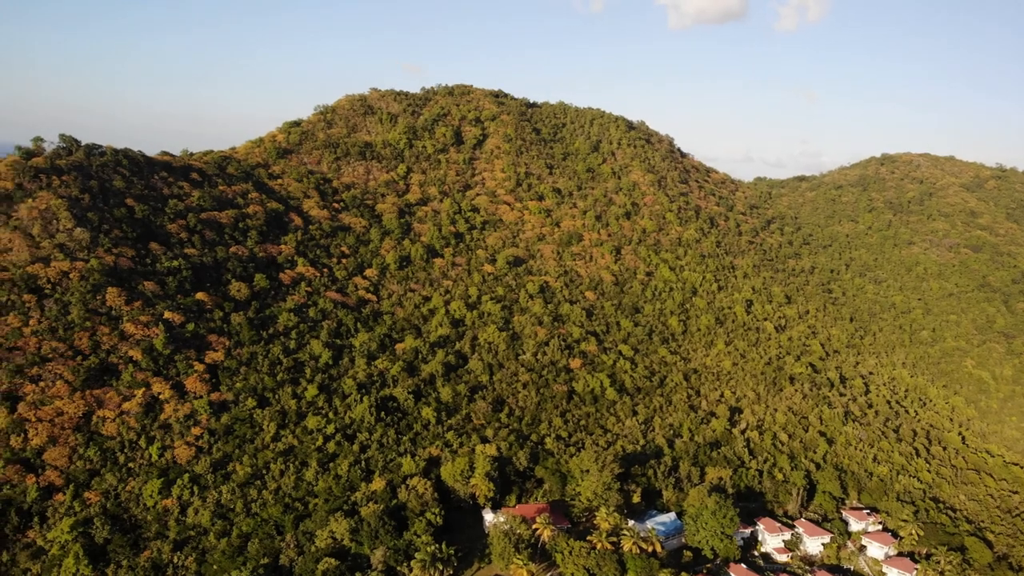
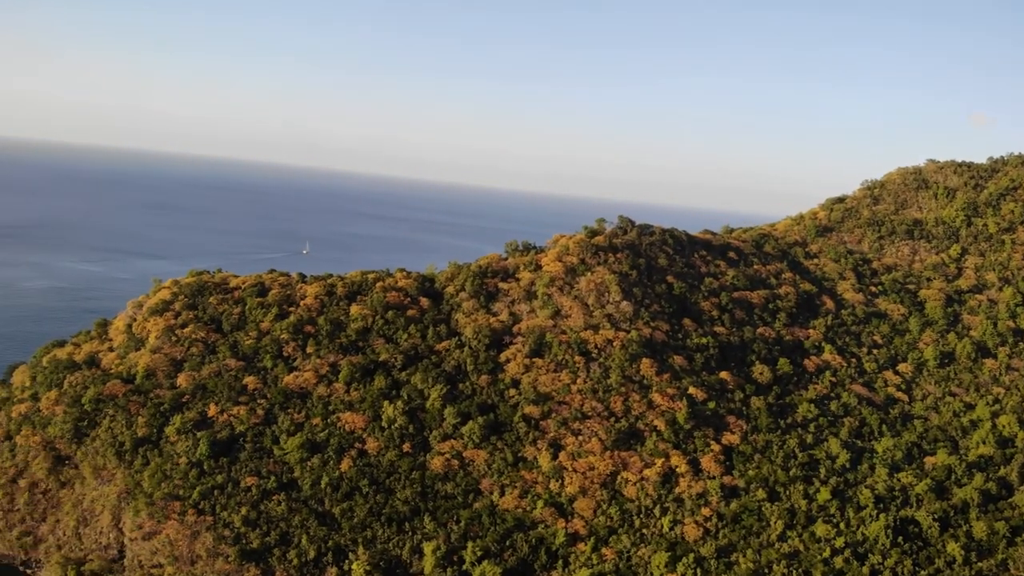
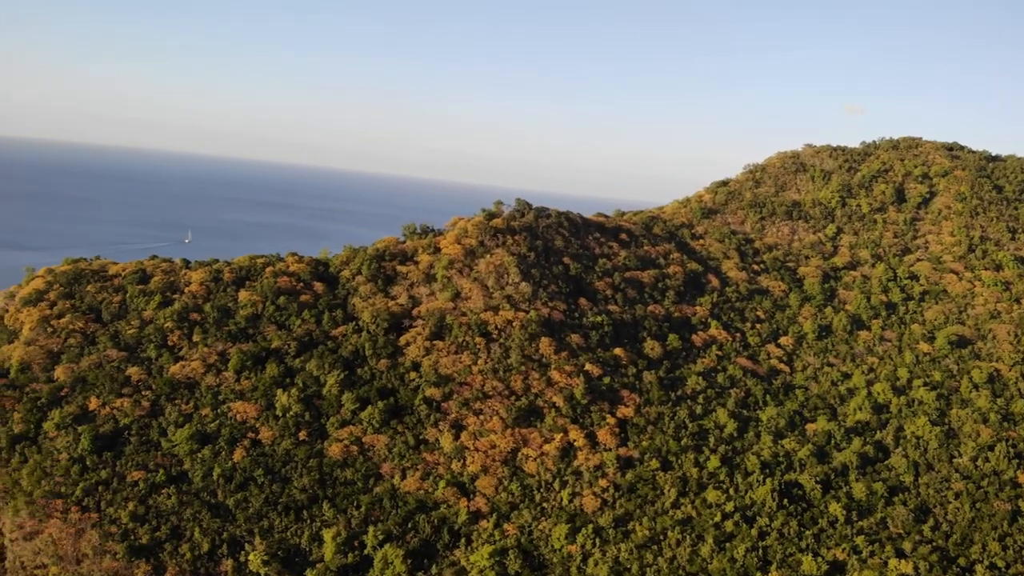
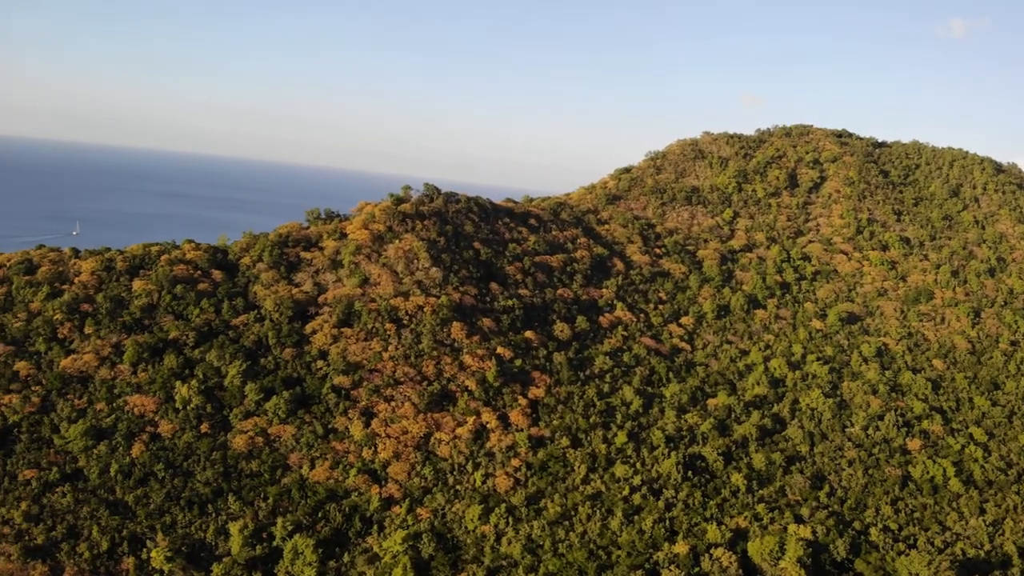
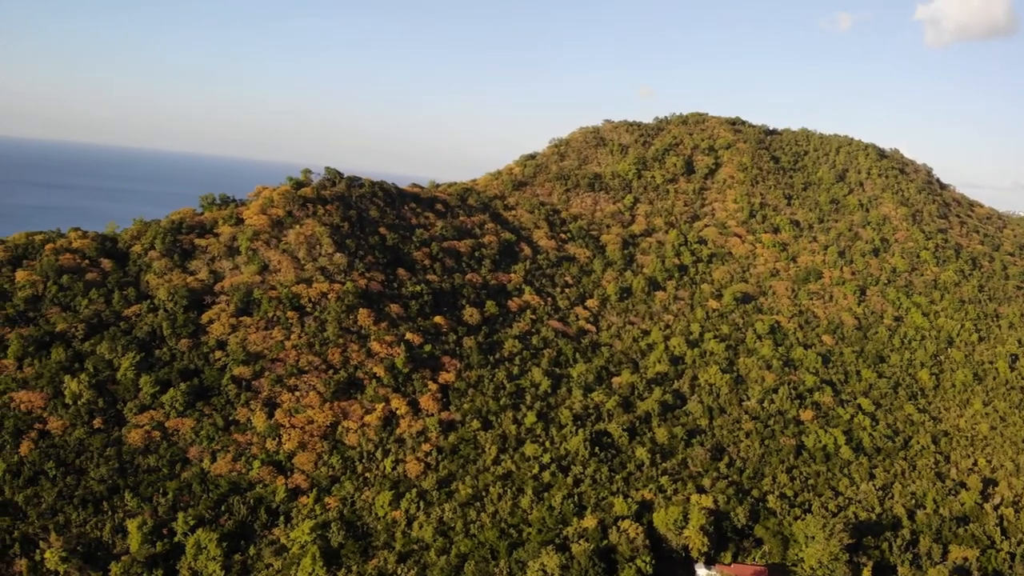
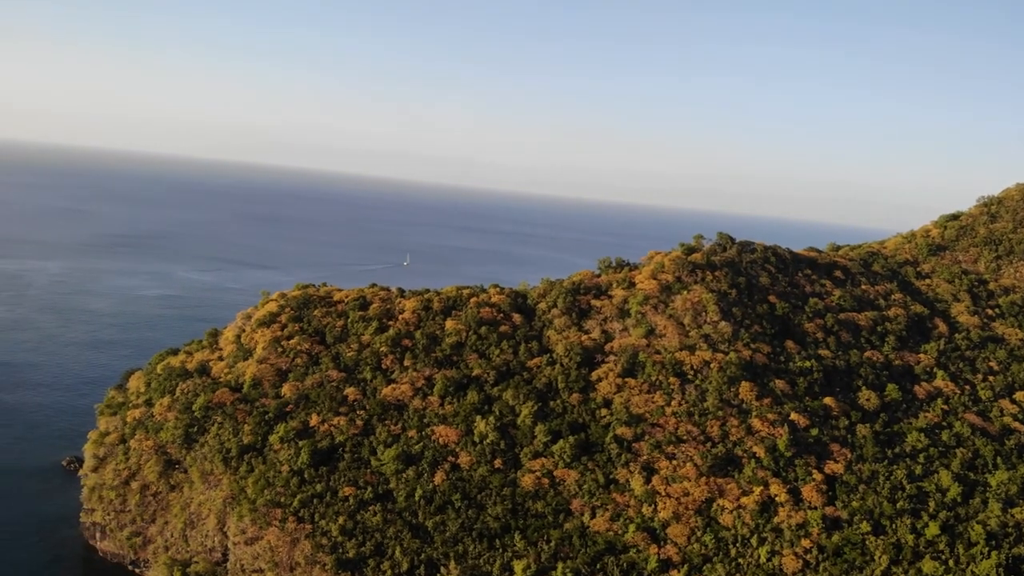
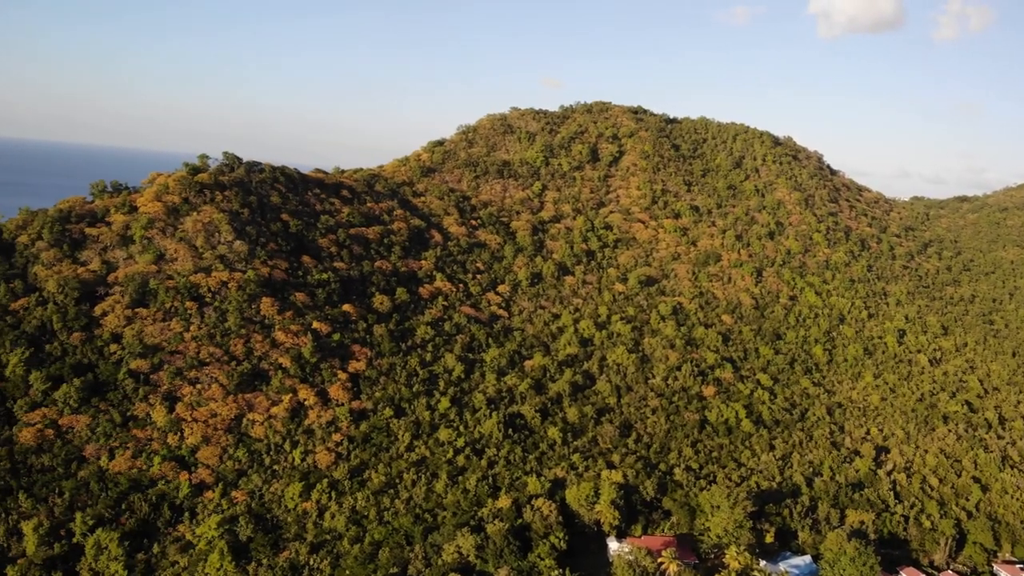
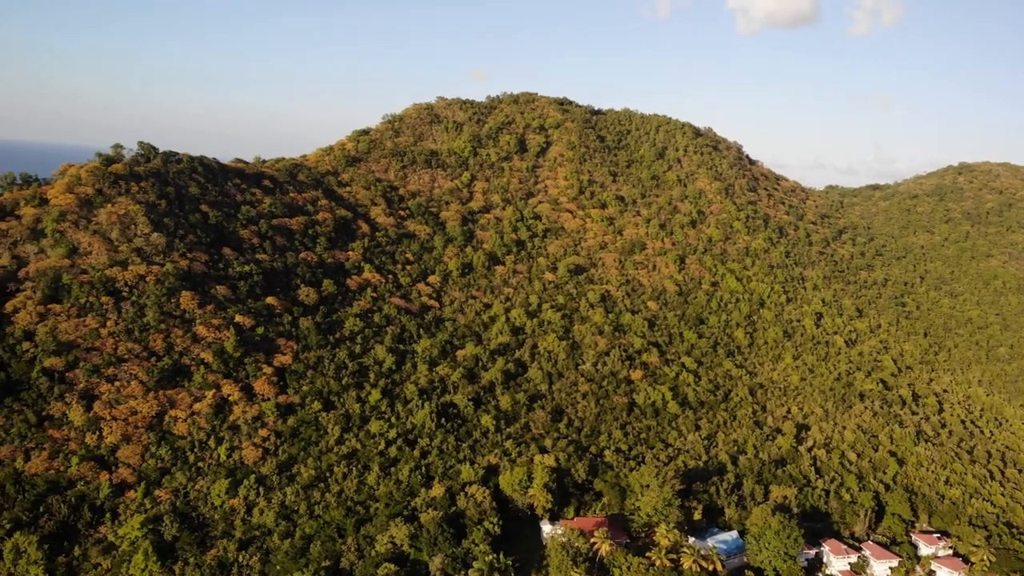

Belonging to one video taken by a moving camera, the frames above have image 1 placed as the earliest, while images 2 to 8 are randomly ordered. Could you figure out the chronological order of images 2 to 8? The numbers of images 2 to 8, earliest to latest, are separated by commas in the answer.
8, 7, 5, 4, 3, 2, 6
